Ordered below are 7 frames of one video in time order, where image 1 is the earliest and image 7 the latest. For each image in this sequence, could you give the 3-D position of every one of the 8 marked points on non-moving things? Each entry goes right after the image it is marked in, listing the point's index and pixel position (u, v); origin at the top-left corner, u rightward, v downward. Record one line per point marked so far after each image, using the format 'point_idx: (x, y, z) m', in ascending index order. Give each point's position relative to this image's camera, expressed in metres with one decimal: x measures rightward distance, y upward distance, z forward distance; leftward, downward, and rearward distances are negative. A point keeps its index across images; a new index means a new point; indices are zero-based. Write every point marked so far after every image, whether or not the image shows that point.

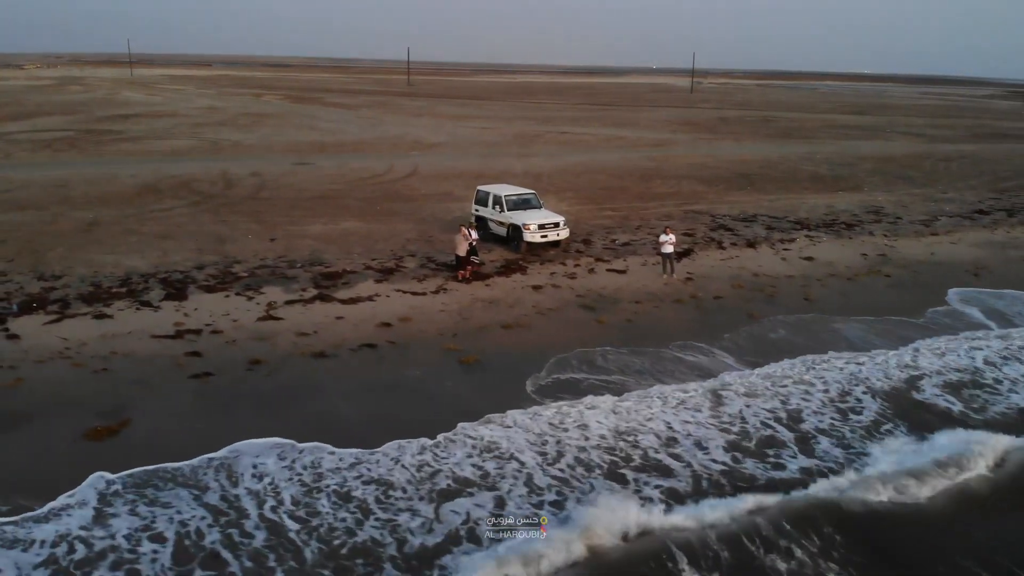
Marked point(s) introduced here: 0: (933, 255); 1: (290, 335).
0: (+9.5, +0.8, +18.5) m
1: (-3.3, -0.7, +12.6) m
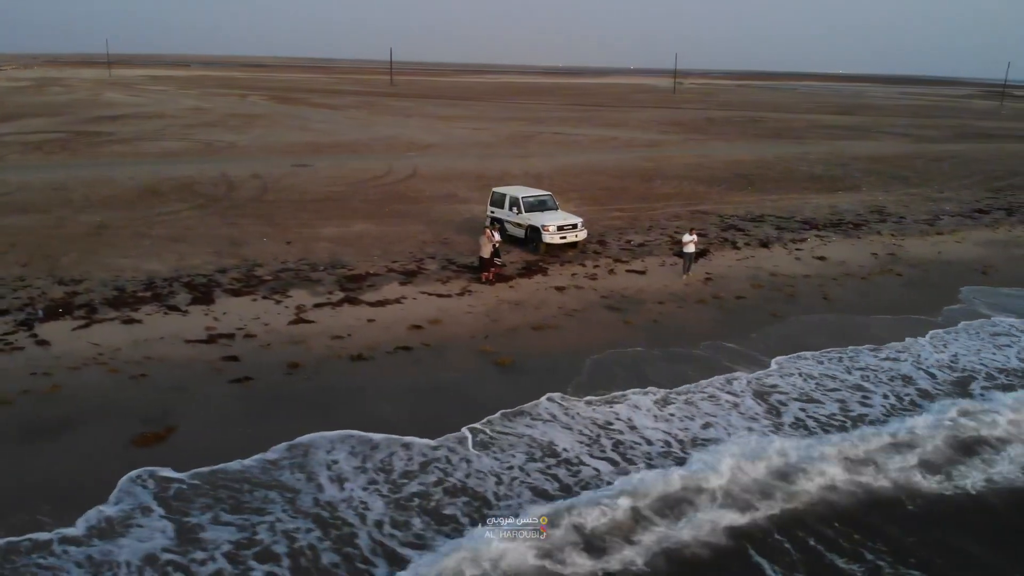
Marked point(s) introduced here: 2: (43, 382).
0: (+9.8, +0.8, +18.9) m
1: (-2.8, -0.8, +12.5) m
2: (-6.1, -1.2, +10.9) m
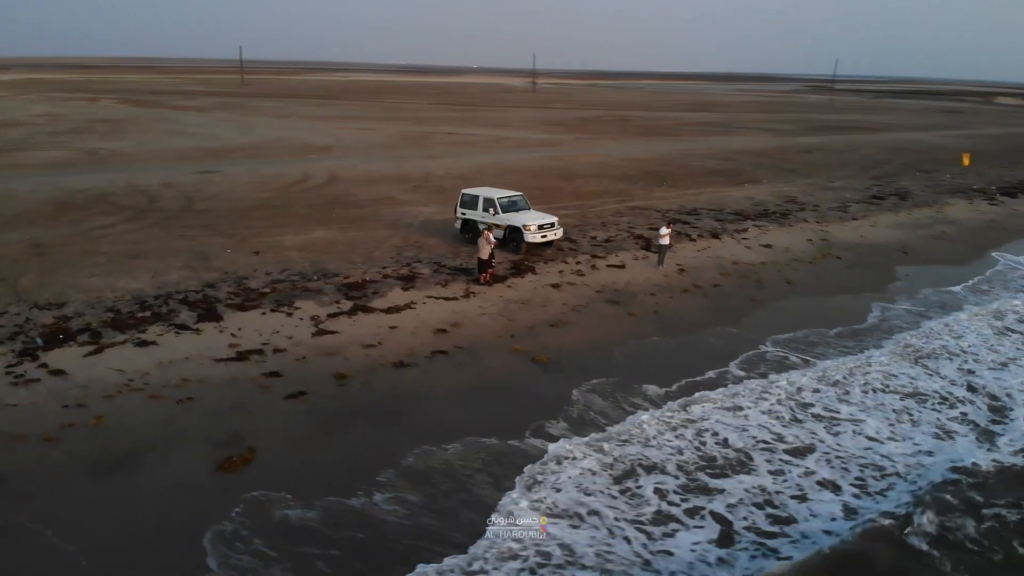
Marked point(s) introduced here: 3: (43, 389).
0: (+8.9, +1.3, +20.8) m
1: (-2.3, -0.9, +12.3) m
2: (-5.2, -1.5, +10.1) m
3: (-6.0, -1.3, +10.6) m
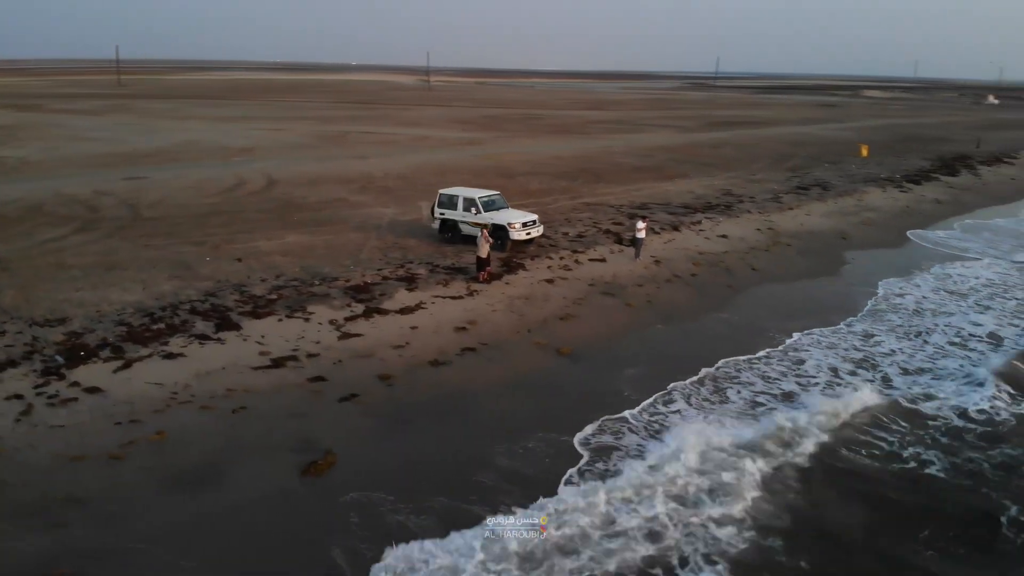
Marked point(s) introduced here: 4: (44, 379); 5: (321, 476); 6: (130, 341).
0: (+7.9, +1.7, +22.4) m
1: (-1.9, -0.9, +12.4) m
2: (-4.4, -1.7, +9.8) m
3: (-5.2, -1.5, +10.2) m
4: (-6.1, -1.2, +10.8) m
5: (-2.1, -2.1, +9.1) m
6: (-5.5, -0.7, +11.9) m
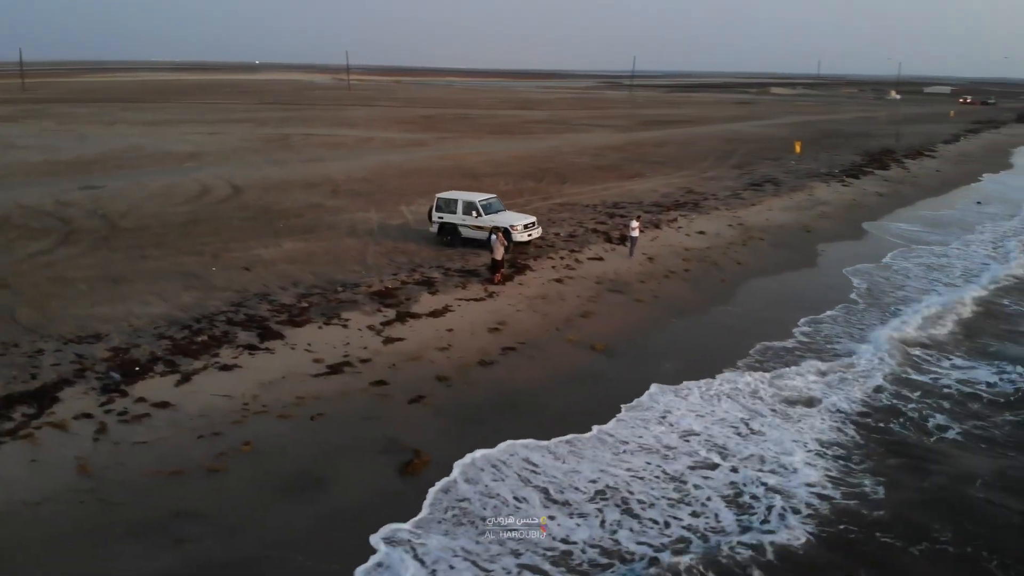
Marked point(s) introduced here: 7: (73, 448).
0: (+7.4, +2.0, +23.7) m
1: (-1.2, -1.0, +12.7) m
2: (-3.4, -1.8, +9.9) m
3: (-4.3, -1.6, +10.2) m
4: (-5.2, -1.4, +10.6) m
5: (-1.1, -2.1, +9.4) m
6: (-4.8, -0.9, +11.9) m
7: (-5.0, -1.8, +9.5) m
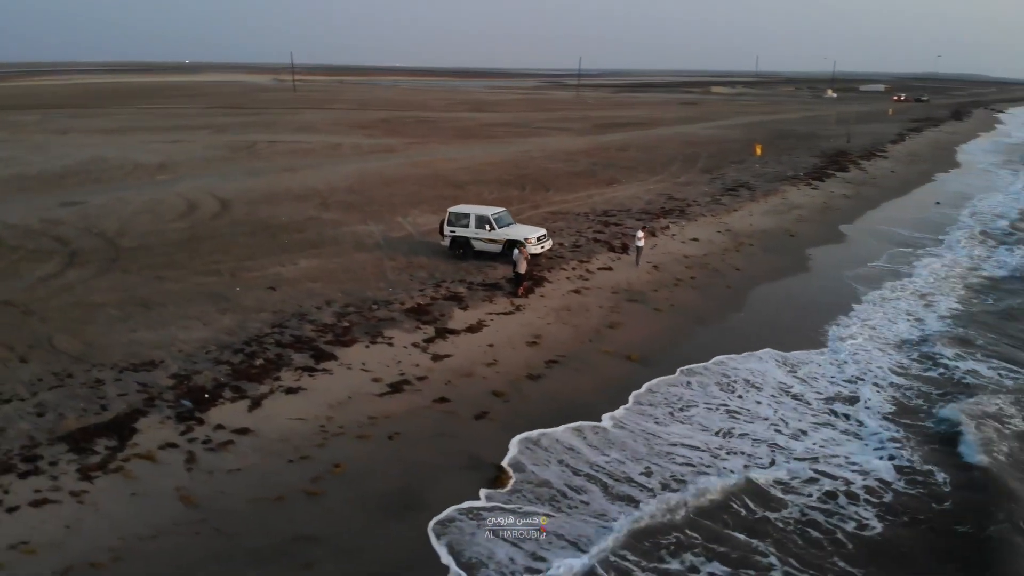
0: (+7.2, +1.9, +24.7) m
1: (-0.5, -1.3, +13.2) m
2: (-2.4, -2.2, +10.2) m
3: (-3.4, -2.0, +10.4) m
4: (-4.3, -1.8, +10.8) m
5: (0.0, -2.4, +9.9) m
6: (-3.9, -1.3, +12.1) m
7: (-4.0, -2.2, +9.7) m
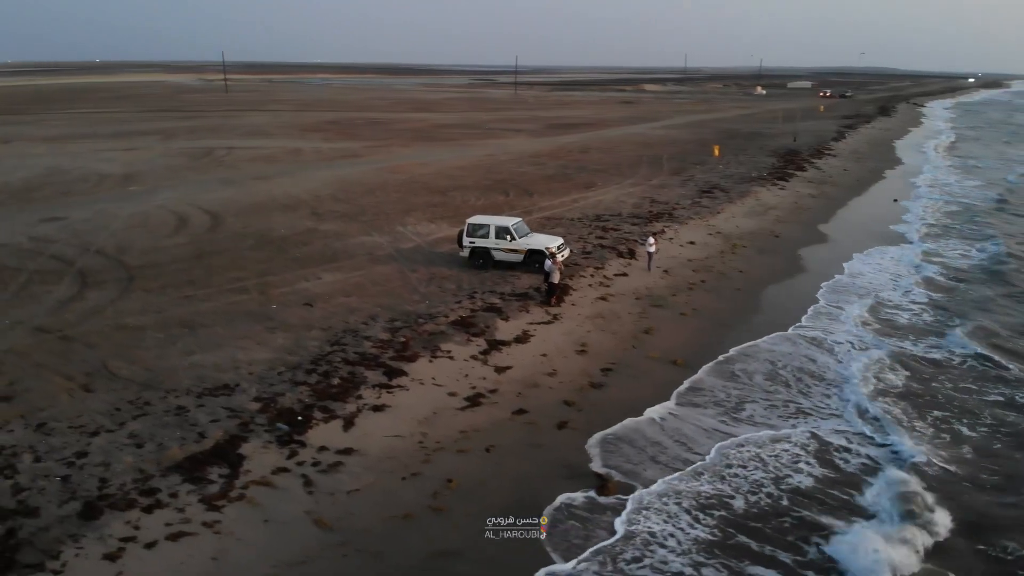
0: (+7.1, +2.0, +25.9) m
1: (+0.6, -1.5, +13.7) m
2: (-1.1, -2.5, +10.6) m
3: (-2.0, -2.3, +10.7) m
4: (-3.0, -2.1, +11.0) m
5: (+1.3, -2.7, +10.5) m
6: (-2.8, -1.6, +12.3) m
7: (-2.6, -2.6, +10.0) m
